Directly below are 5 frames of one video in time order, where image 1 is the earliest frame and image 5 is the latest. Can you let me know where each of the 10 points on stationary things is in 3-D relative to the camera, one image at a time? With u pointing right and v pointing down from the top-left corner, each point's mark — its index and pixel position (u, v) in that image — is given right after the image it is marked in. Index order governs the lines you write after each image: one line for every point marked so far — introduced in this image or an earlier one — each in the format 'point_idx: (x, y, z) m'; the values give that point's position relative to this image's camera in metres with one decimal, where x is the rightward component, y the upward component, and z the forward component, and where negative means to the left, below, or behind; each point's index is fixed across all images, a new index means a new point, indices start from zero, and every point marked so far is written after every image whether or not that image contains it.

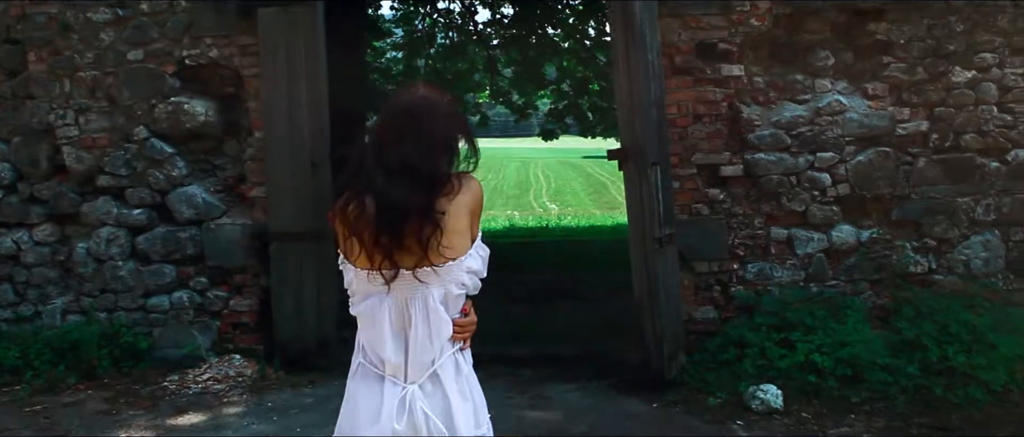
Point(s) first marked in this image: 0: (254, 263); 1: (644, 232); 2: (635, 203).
0: (-1.7, -0.3, +5.5) m
1: (+0.8, -0.1, +4.8) m
2: (+0.7, +0.1, +4.9) m
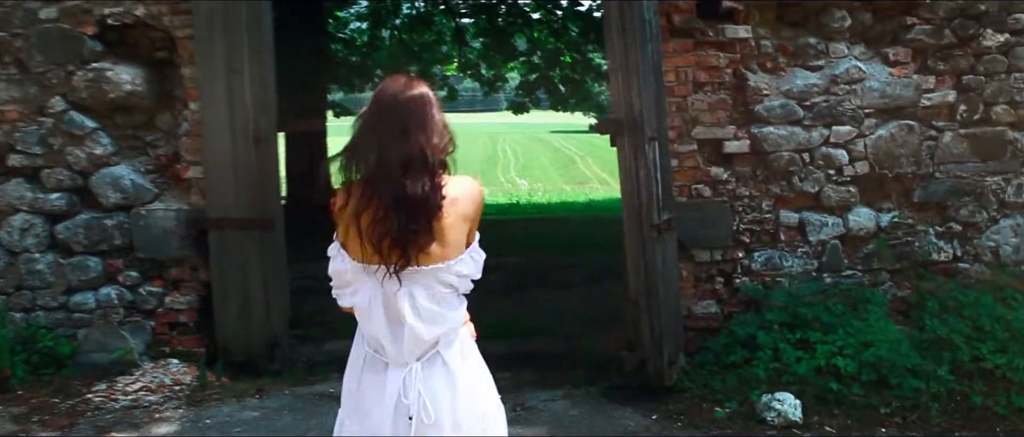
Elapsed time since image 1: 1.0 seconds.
0: (-1.8, -0.2, +4.8) m
1: (+0.7, 0.0, +4.2) m
2: (+0.6, +0.2, +4.2) m
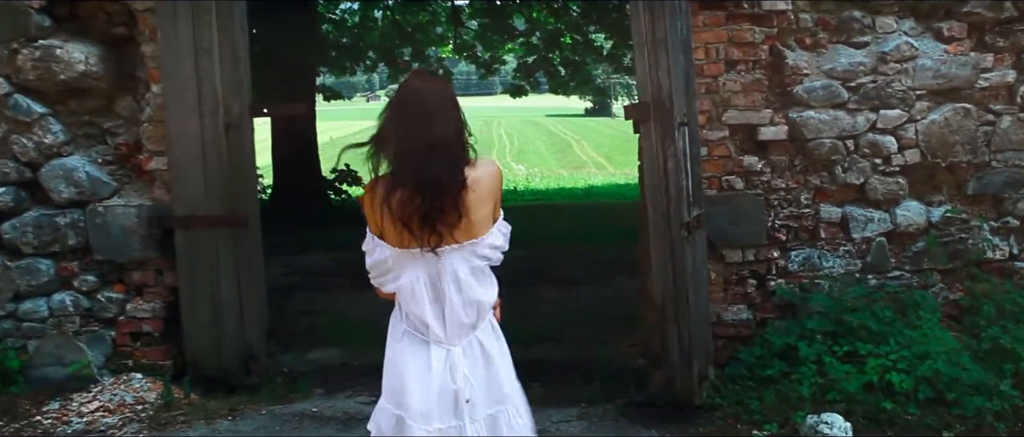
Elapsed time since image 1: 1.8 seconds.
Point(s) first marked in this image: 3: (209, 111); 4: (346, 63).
0: (-1.8, -0.2, +4.3) m
1: (+0.7, 0.0, +3.7) m
2: (+0.6, +0.2, +3.7) m
3: (-1.5, +0.5, +4.0) m
4: (-1.8, +1.7, +9.1) m
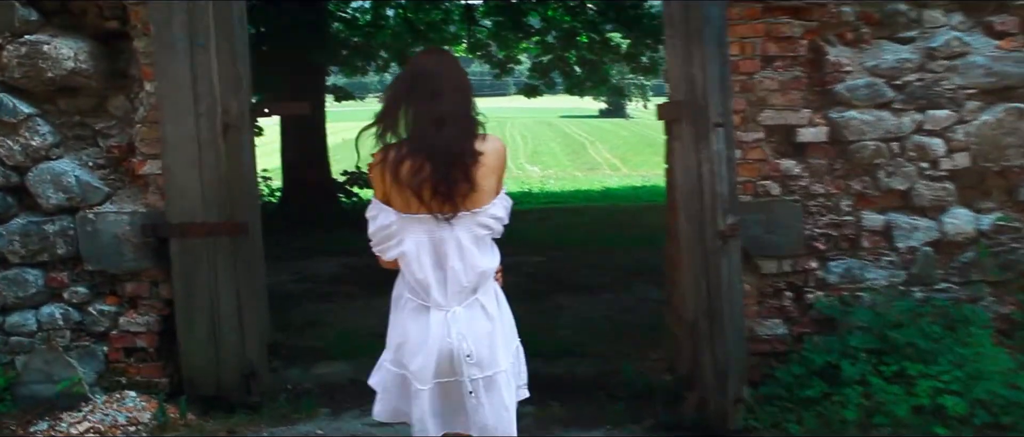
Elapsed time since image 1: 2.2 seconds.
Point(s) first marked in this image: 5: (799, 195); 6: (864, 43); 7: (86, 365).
0: (-1.7, -0.2, +4.0) m
1: (+0.8, 0.0, +3.4) m
2: (+0.7, +0.1, +3.4) m
3: (-1.4, +0.5, +3.7) m
4: (-1.7, +1.7, +8.8) m
5: (+1.3, +0.1, +3.7) m
6: (+1.6, +0.8, +3.8) m
7: (-2.1, -0.7, +4.0) m
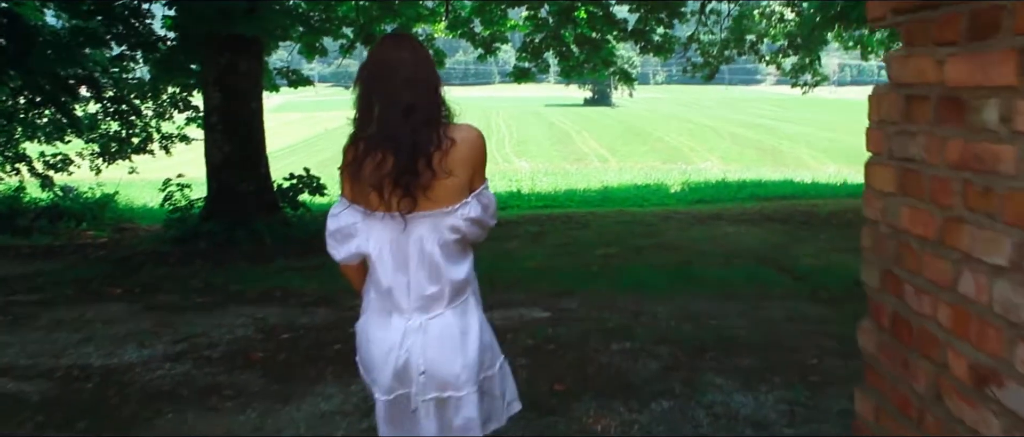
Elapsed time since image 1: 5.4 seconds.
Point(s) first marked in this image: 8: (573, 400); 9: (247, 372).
0: (-1.7, -0.5, +1.4) m
1: (+0.8, -0.3, +0.9) m
2: (+0.7, -0.2, +0.9) m
3: (-1.4, +0.2, +1.2) m
4: (-1.7, +1.4, +6.3) m
5: (+1.3, -0.2, +1.2) m
6: (+1.6, +0.5, +1.2) m
7: (-2.1, -1.0, +1.5) m
8: (+0.3, -0.8, +3.8) m
9: (-1.4, -0.8, +4.5) m
